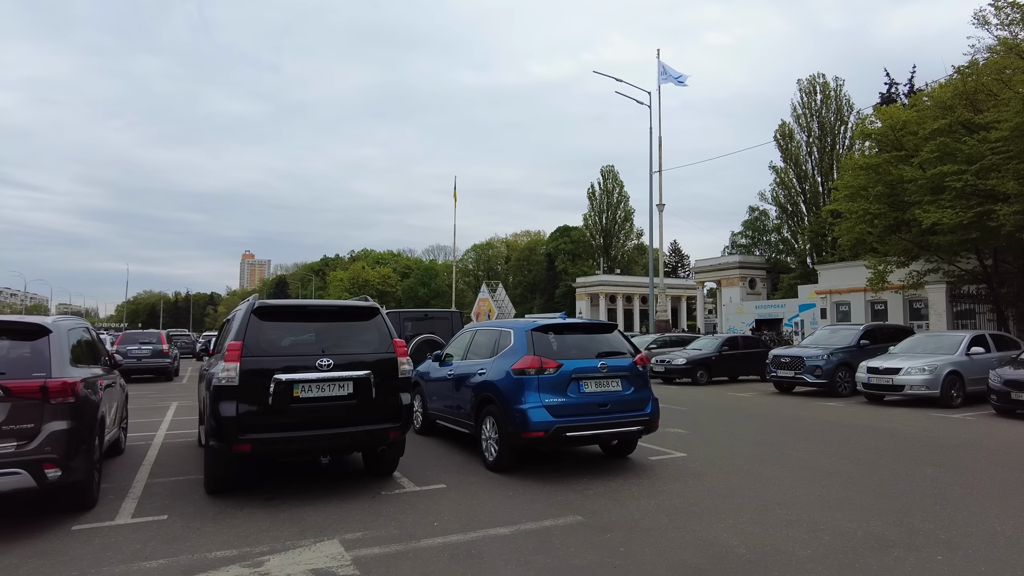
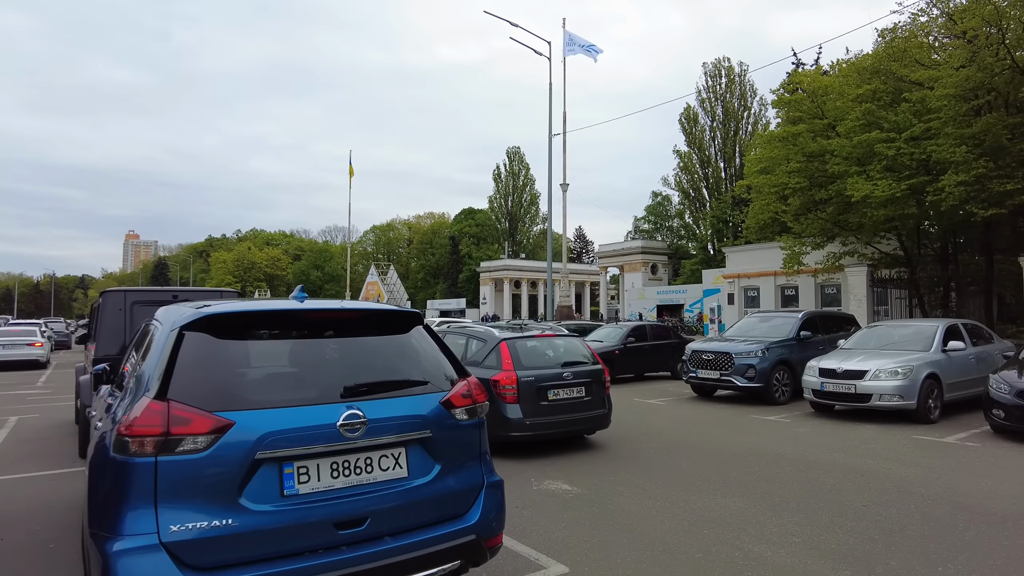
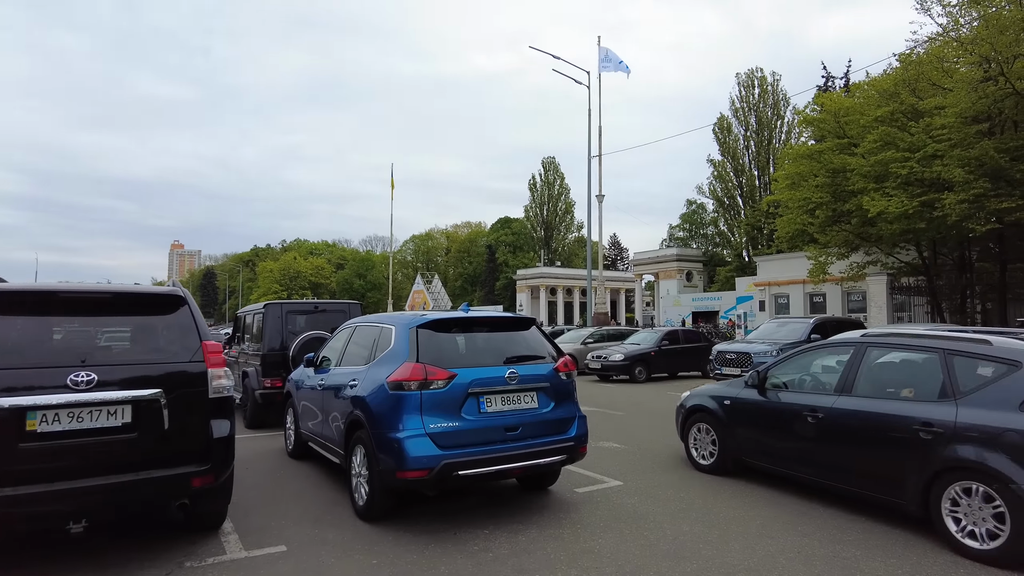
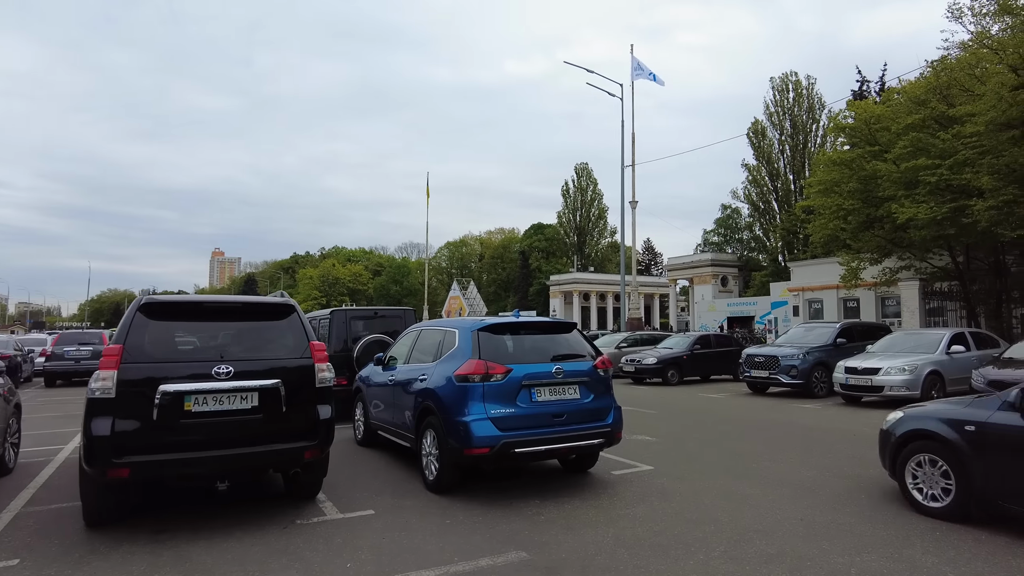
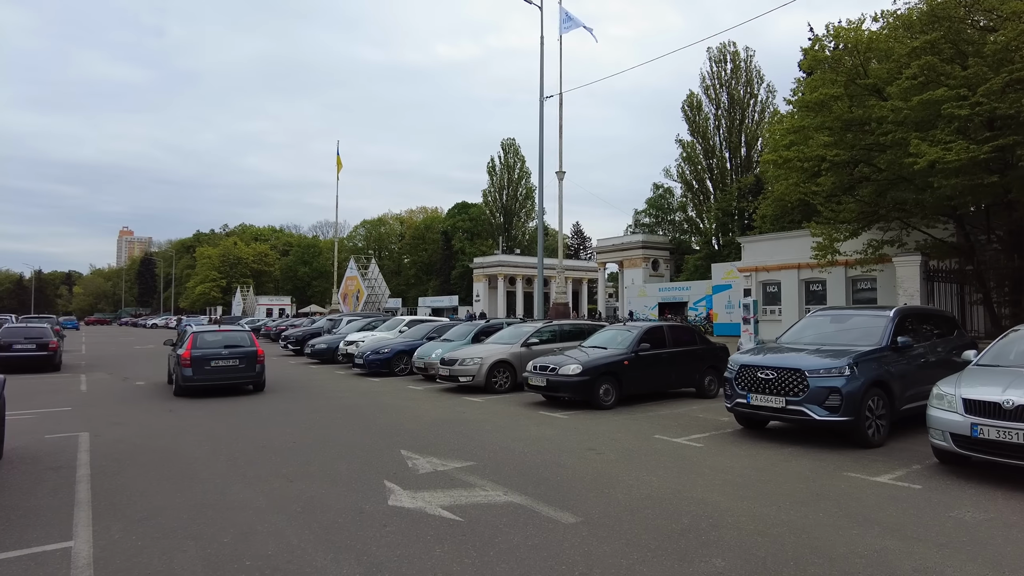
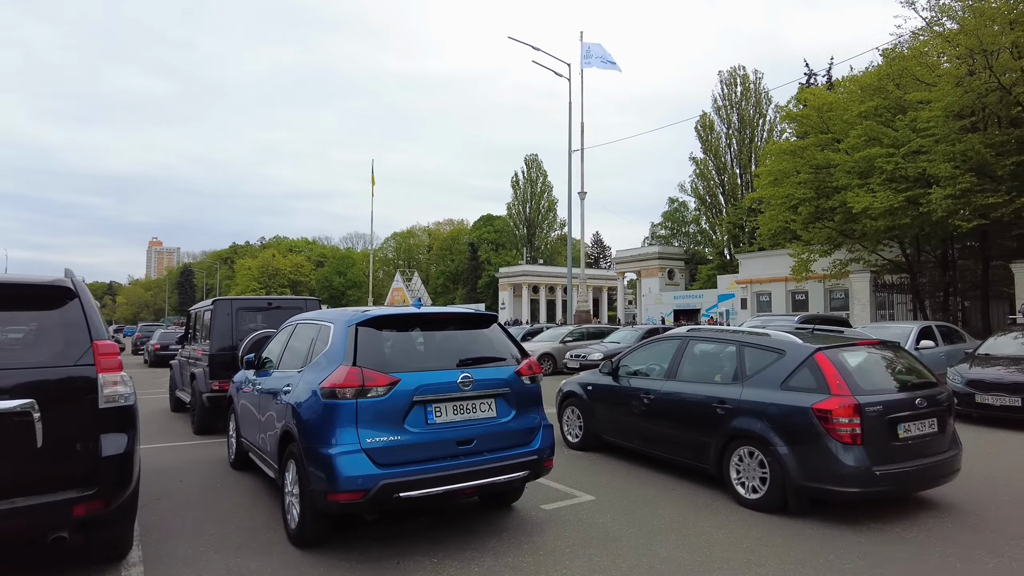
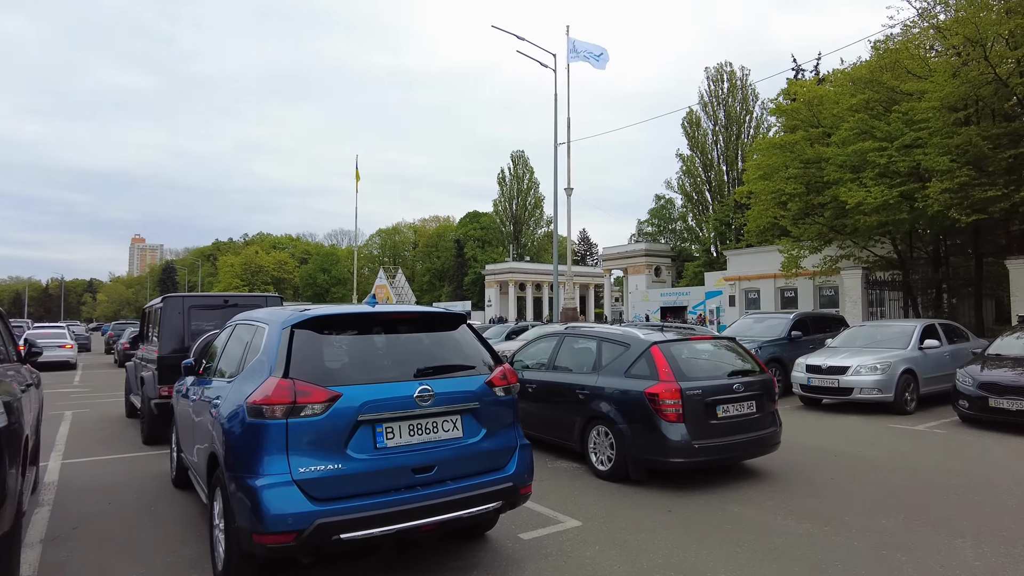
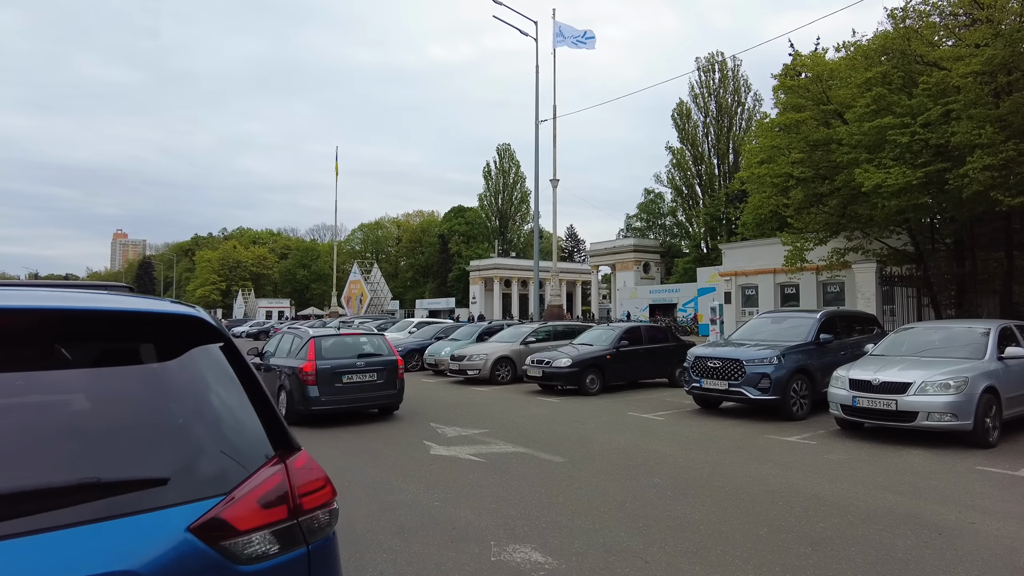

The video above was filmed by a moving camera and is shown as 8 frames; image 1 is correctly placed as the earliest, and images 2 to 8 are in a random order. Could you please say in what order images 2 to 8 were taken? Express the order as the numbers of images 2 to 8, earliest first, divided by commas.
4, 3, 6, 7, 2, 8, 5
